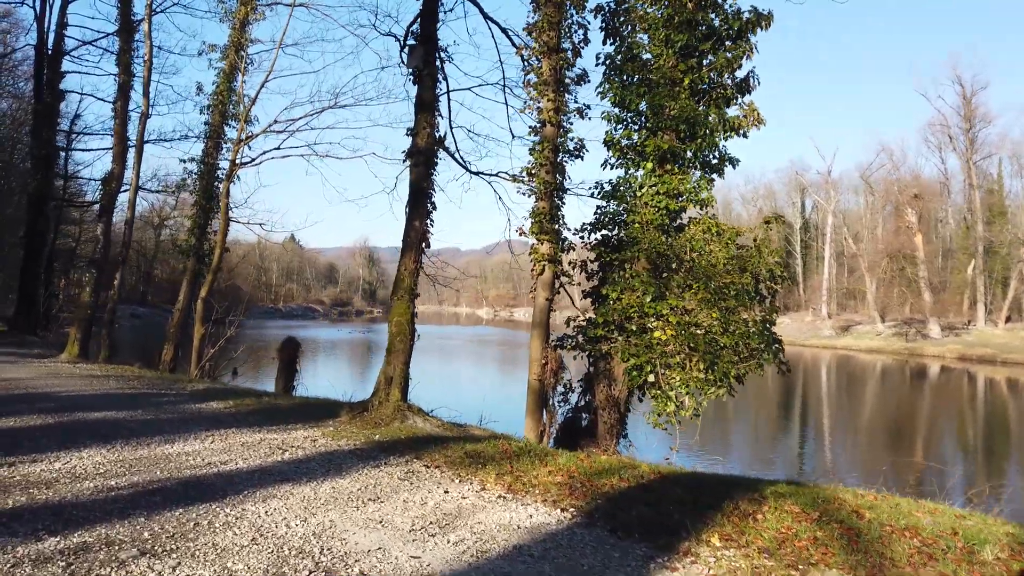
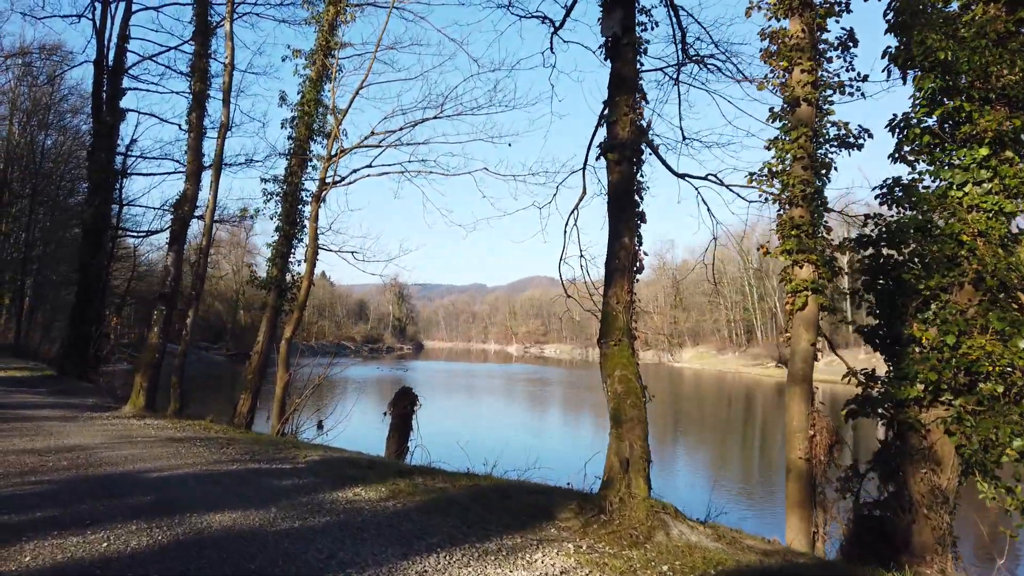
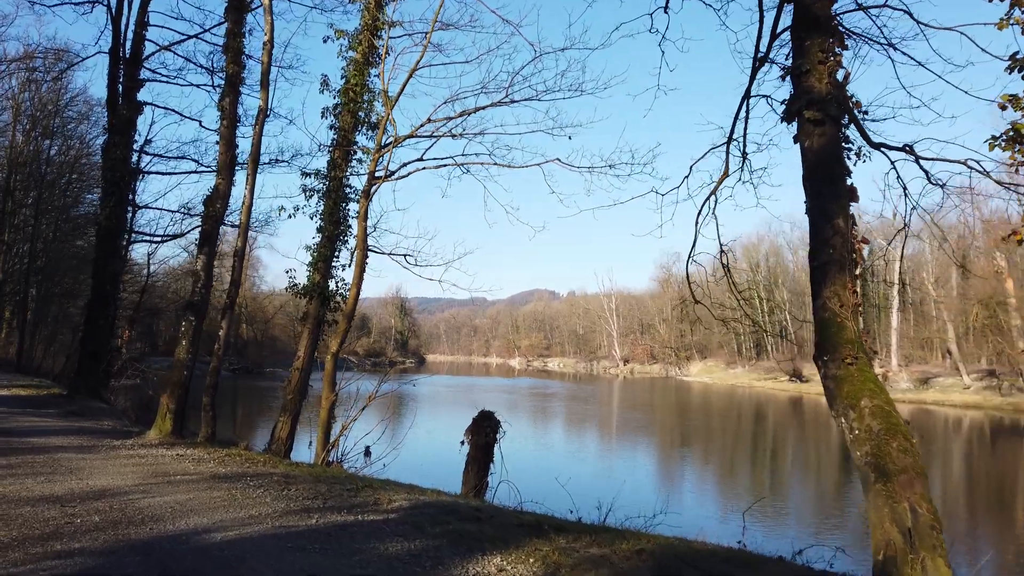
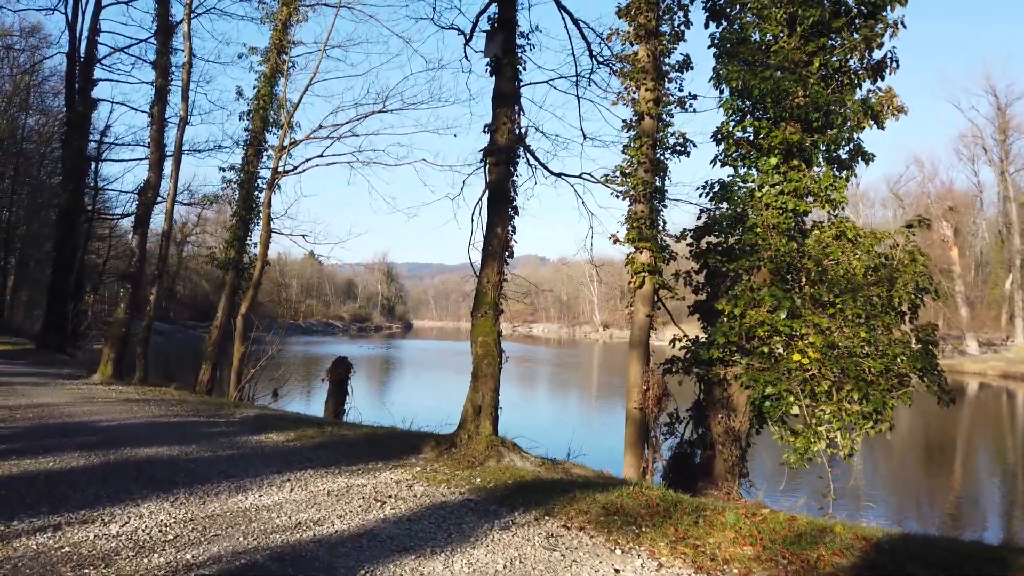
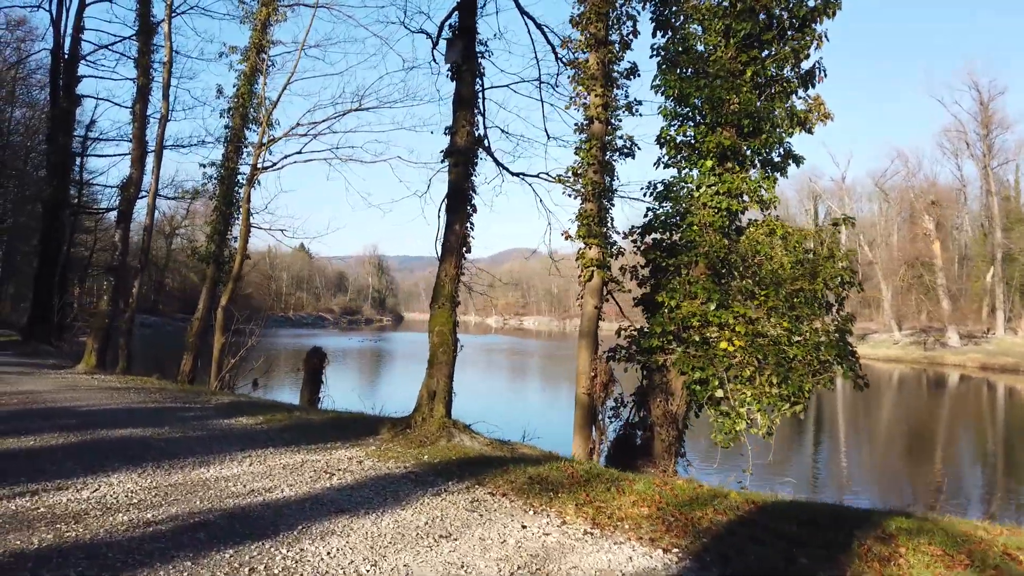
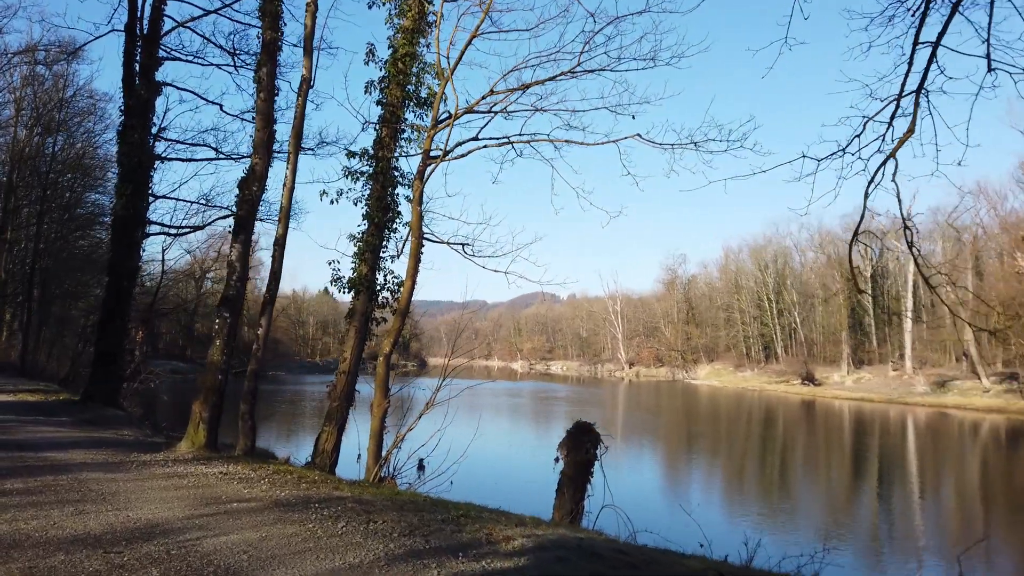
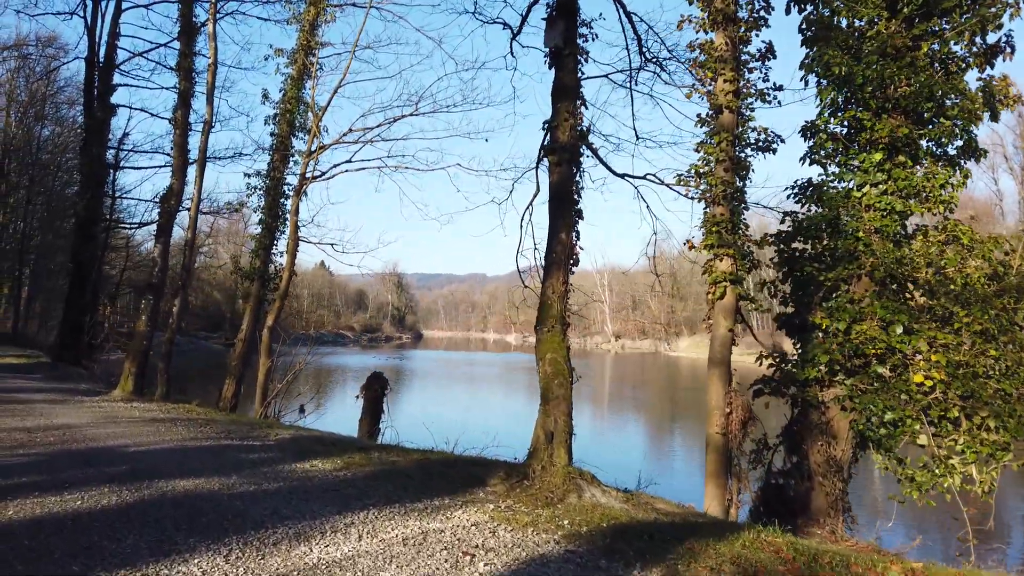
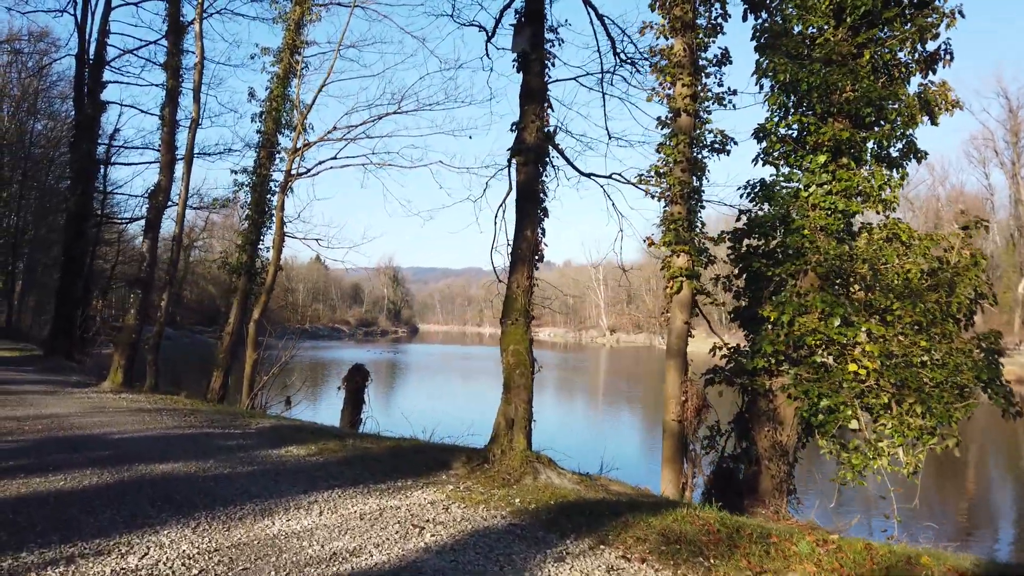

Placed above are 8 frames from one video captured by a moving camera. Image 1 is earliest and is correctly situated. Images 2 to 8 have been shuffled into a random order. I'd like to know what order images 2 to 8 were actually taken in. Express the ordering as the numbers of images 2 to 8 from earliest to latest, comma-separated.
5, 4, 8, 7, 2, 3, 6
